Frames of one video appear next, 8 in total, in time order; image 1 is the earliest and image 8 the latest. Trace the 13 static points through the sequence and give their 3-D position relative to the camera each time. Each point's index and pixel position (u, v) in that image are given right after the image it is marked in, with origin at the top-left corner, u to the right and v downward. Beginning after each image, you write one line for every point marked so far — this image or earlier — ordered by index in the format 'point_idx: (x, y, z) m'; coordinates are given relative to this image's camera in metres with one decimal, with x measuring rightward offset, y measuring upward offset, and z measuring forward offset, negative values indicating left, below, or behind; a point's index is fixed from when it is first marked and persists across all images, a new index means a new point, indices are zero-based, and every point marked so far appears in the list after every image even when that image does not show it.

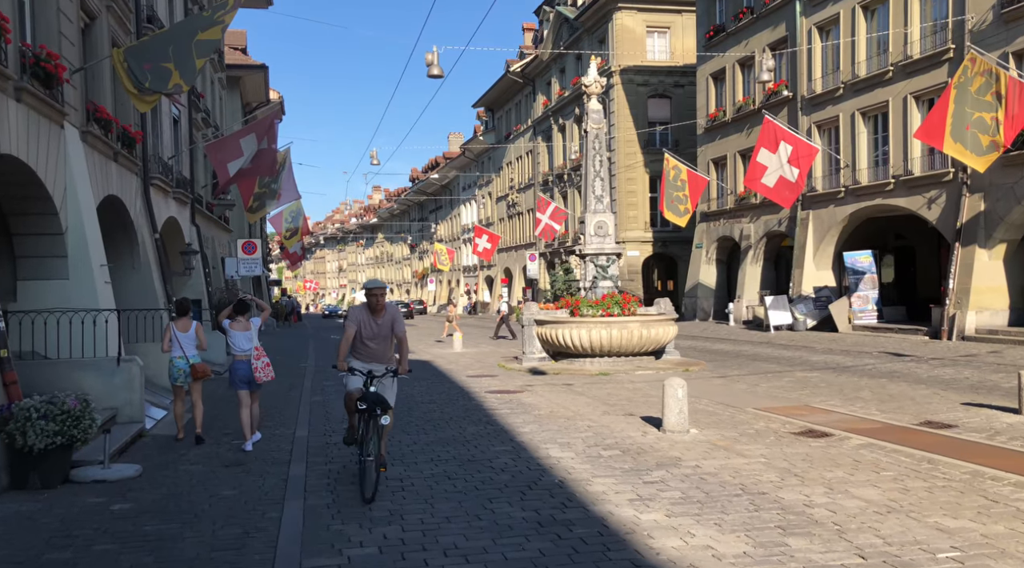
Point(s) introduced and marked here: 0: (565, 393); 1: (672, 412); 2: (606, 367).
0: (+0.9, -1.9, +14.6) m
1: (+1.9, -1.5, +10.2) m
2: (+2.1, -1.8, +18.5) m
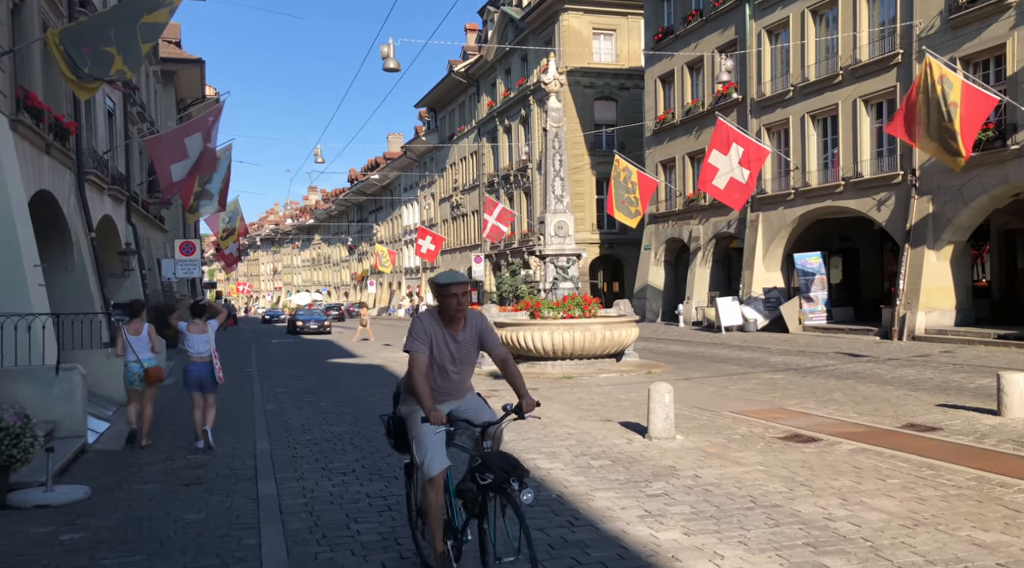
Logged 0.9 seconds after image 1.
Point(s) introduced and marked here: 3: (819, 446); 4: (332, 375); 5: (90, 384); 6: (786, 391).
0: (+0.4, -1.9, +14.1) m
1: (+1.7, -1.5, +9.8) m
2: (+1.2, -1.8, +18.1) m
3: (+3.4, -1.8, +9.5) m
4: (-4.1, -2.0, +19.4) m
5: (-6.7, -1.6, +13.6) m
6: (+4.5, -1.8, +14.3) m
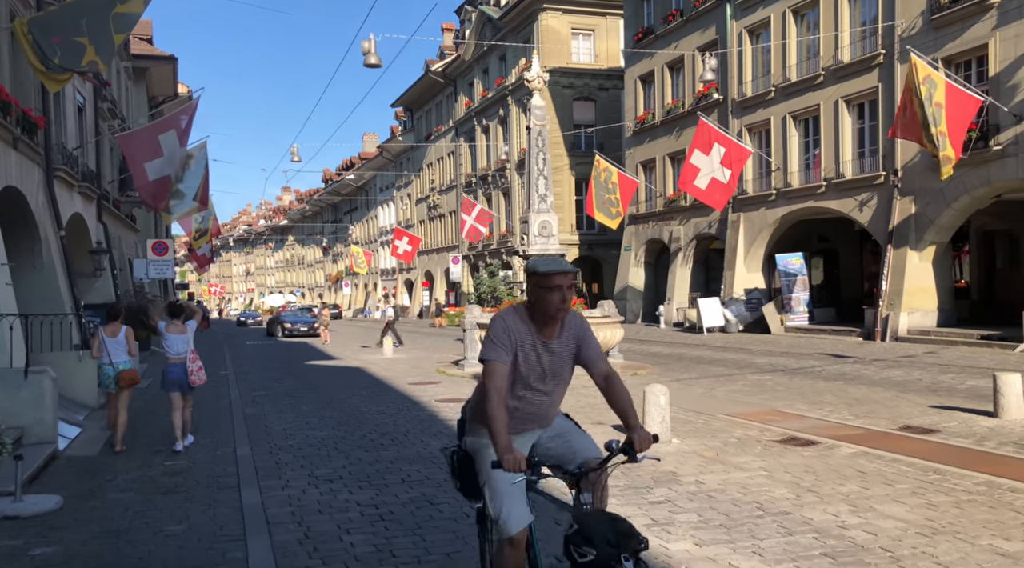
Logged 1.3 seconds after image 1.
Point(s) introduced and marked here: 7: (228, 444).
0: (+0.1, -1.9, +13.8) m
1: (+1.6, -1.5, +9.6) m
2: (+0.9, -1.9, +17.8) m
3: (+3.3, -1.8, +9.3) m
4: (-4.4, -2.0, +19.0) m
5: (-6.9, -1.6, +13.1) m
6: (+4.3, -1.8, +14.1) m
7: (-3.4, -1.9, +10.4) m
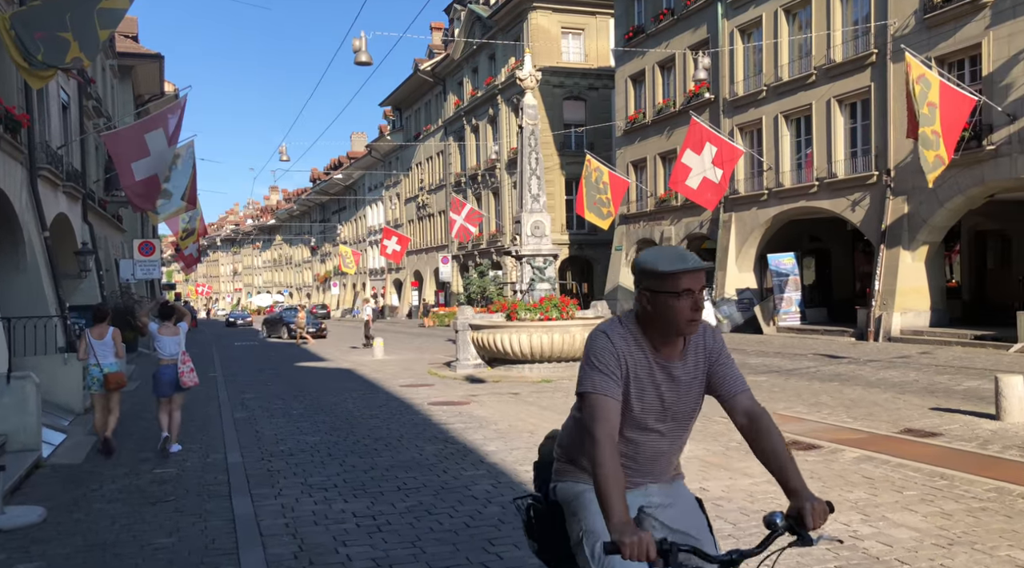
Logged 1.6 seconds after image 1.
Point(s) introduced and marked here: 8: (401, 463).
0: (+0.1, -1.9, +13.6) m
1: (+1.5, -1.5, +9.4) m
2: (+0.8, -1.9, +17.6) m
3: (+3.3, -1.8, +9.1) m
4: (-4.6, -2.1, +18.7) m
5: (-7.0, -1.6, +12.8) m
6: (+4.2, -1.8, +14.0) m
7: (-3.5, -2.0, +10.1) m
8: (-1.2, -1.9, +9.0) m
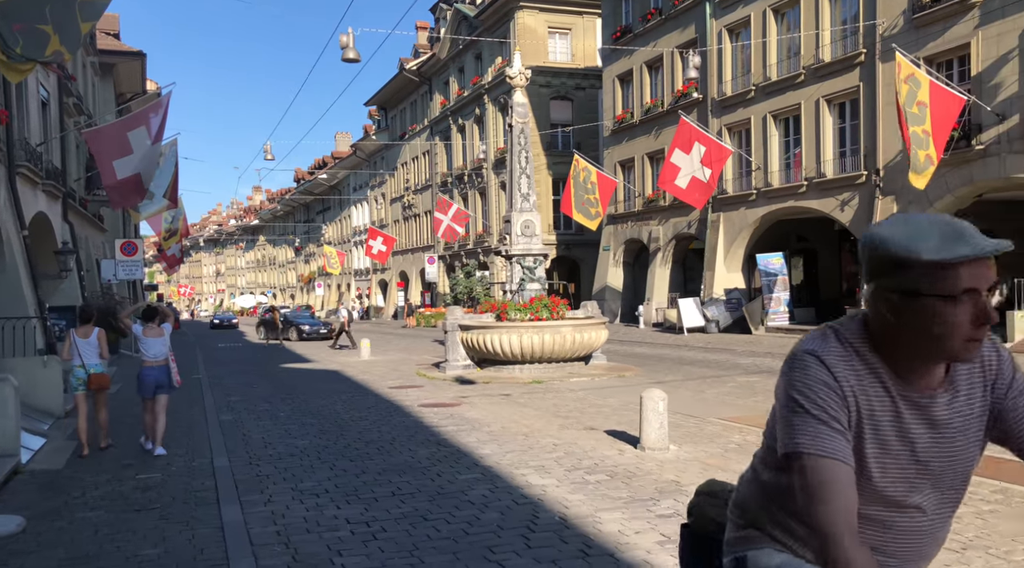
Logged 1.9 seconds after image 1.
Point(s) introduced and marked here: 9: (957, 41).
0: (-0.1, -1.9, +13.4) m
1: (+1.5, -1.5, +9.2) m
2: (+0.5, -1.9, +17.5) m
3: (+3.2, -1.8, +9.0) m
4: (-4.8, -2.1, +18.5) m
5: (-7.1, -1.6, +12.5) m
6: (+4.1, -1.8, +13.9) m
7: (-3.5, -2.0, +9.9) m
8: (-1.2, -1.9, +8.8) m
9: (+10.2, +5.6, +19.9) m
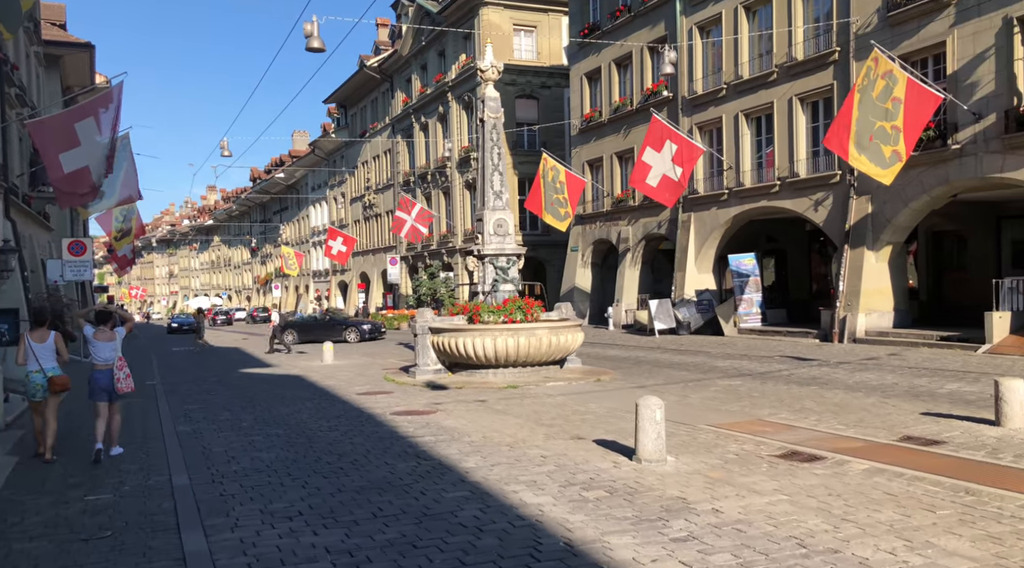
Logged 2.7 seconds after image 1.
0: (-0.4, -1.9, +12.8) m
1: (+1.4, -1.5, +8.6) m
2: (0.0, -1.9, +16.8) m
3: (+3.1, -1.8, +8.5) m
4: (-5.4, -2.1, +17.6) m
5: (-7.4, -1.6, +11.5) m
6: (+3.7, -1.8, +13.4) m
7: (-3.7, -2.0, +9.1) m
8: (-1.3, -1.9, +8.1) m
9: (+9.6, +5.6, +19.7) m
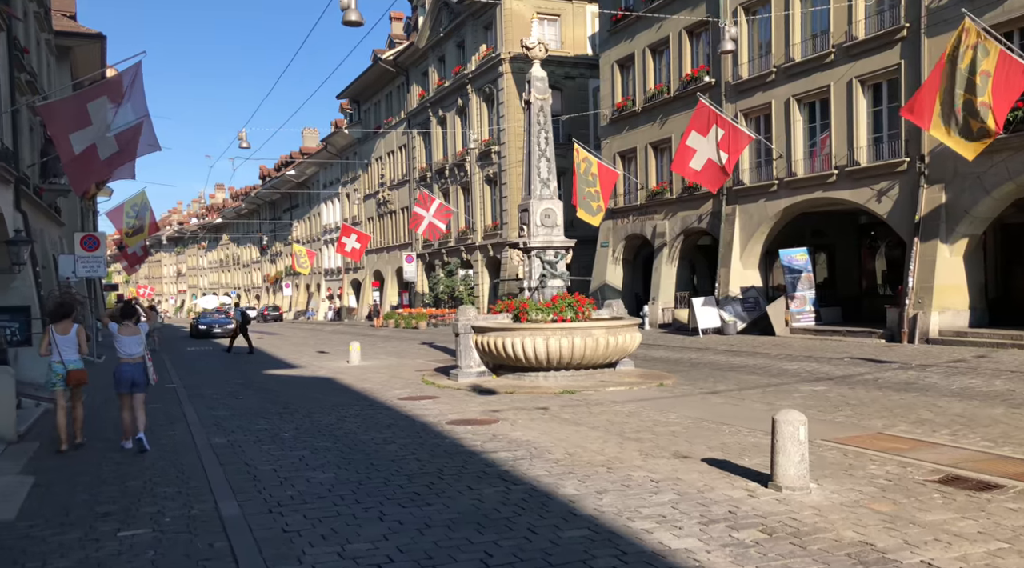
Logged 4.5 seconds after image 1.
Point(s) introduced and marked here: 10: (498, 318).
0: (+0.6, -1.9, +11.3) m
1: (+2.3, -1.5, +7.1) m
2: (+1.0, -1.8, +15.3) m
3: (+4.0, -1.7, +7.0) m
4: (-4.4, -2.0, +16.1) m
5: (-6.4, -1.6, +10.1) m
6: (+4.7, -1.7, +11.9) m
7: (-2.7, -1.9, +7.6) m
8: (-0.4, -1.8, +6.6) m
9: (+10.6, +5.7, +18.2) m
10: (-0.2, -0.7, +16.9) m
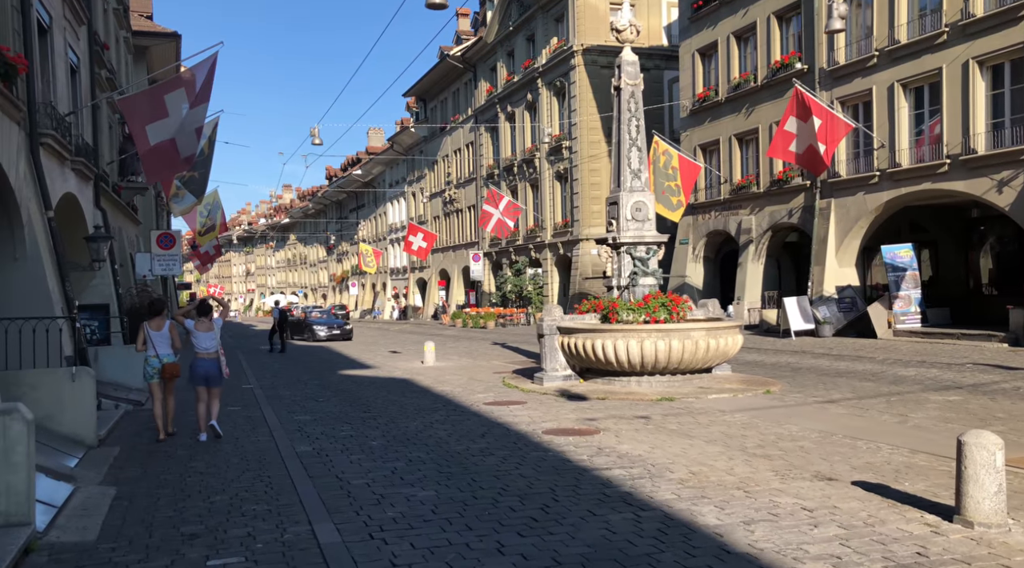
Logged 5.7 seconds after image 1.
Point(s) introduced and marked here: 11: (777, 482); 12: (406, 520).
0: (+1.8, -1.8, +10.2) m
1: (+3.3, -1.4, +5.9) m
2: (+2.6, -1.8, +14.2) m
3: (+5.0, -1.7, +5.6) m
4: (-2.8, -2.0, +15.3) m
5: (-5.2, -1.5, +9.5) m
6: (+6.0, -1.7, +10.5) m
7: (-1.7, -1.8, +6.7) m
8: (+0.6, -1.8, +5.6) m
9: (+12.3, +5.7, +16.3) m
10: (+1.4, -0.6, +15.9) m
11: (+2.3, -1.7, +7.7) m
12: (-0.8, -1.8, +6.5) m
